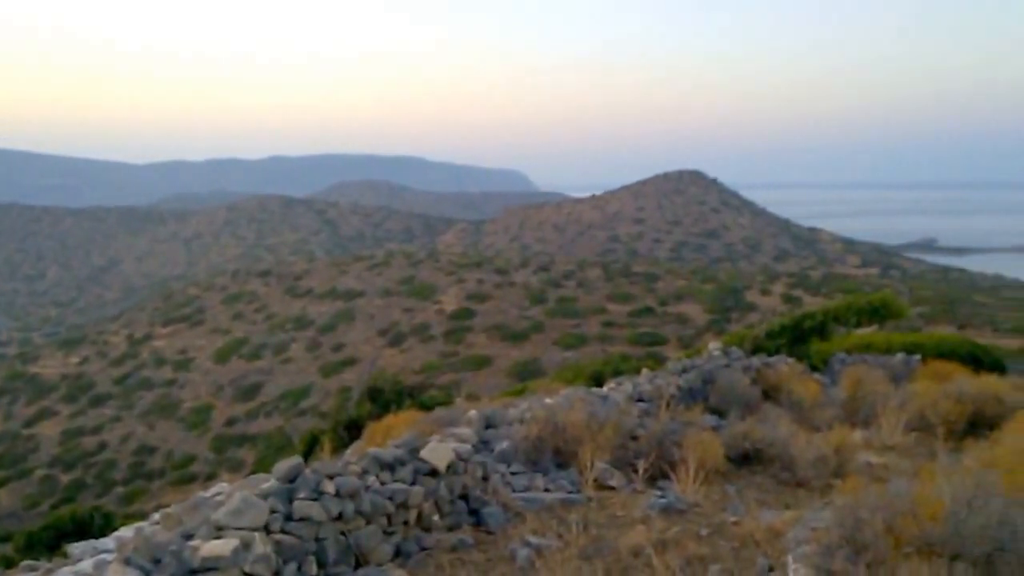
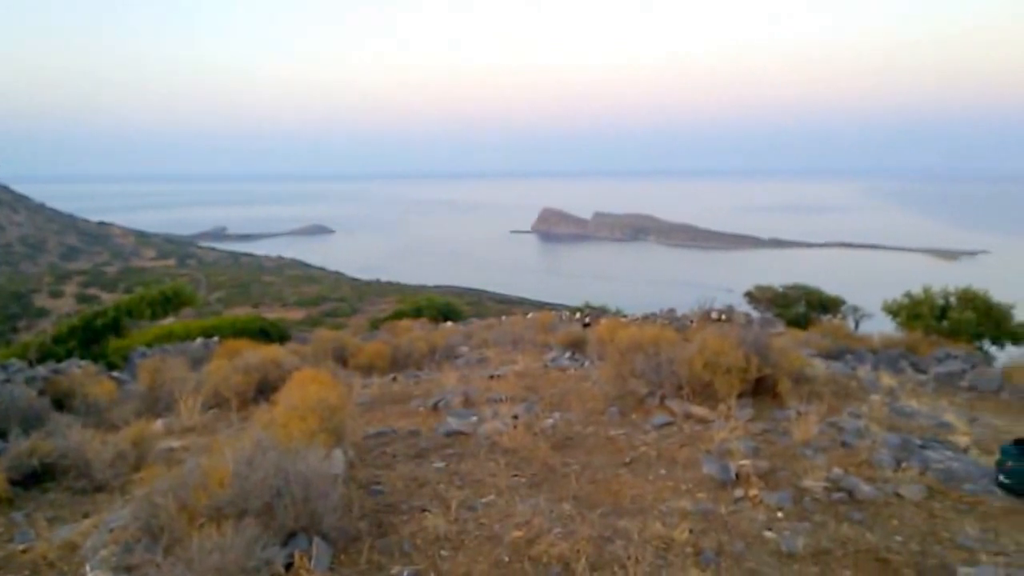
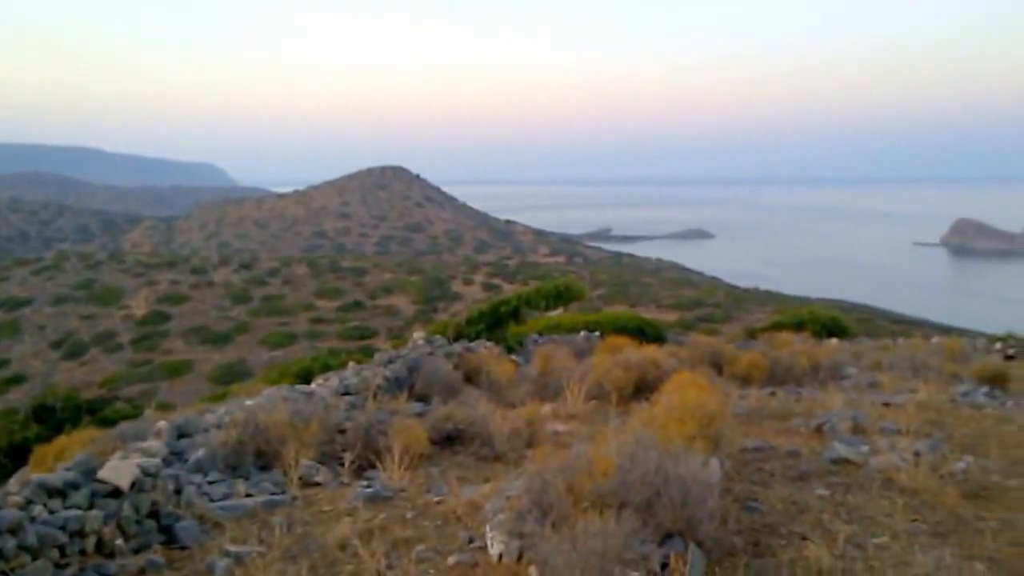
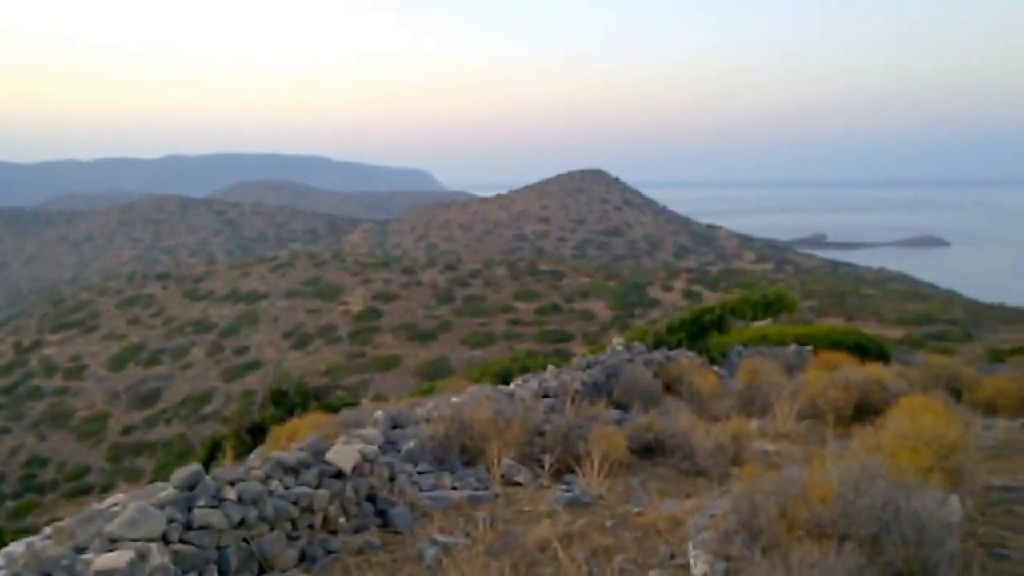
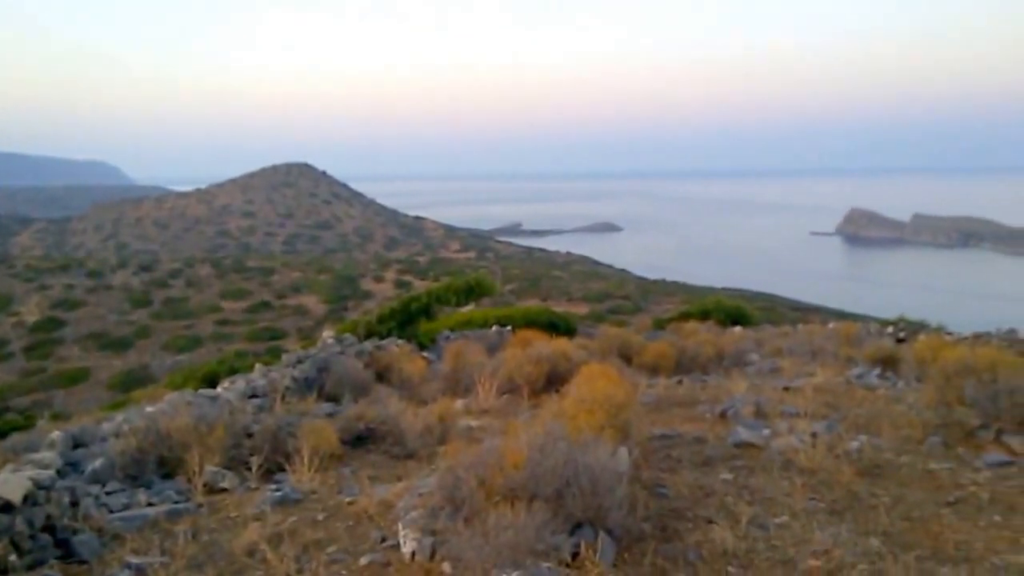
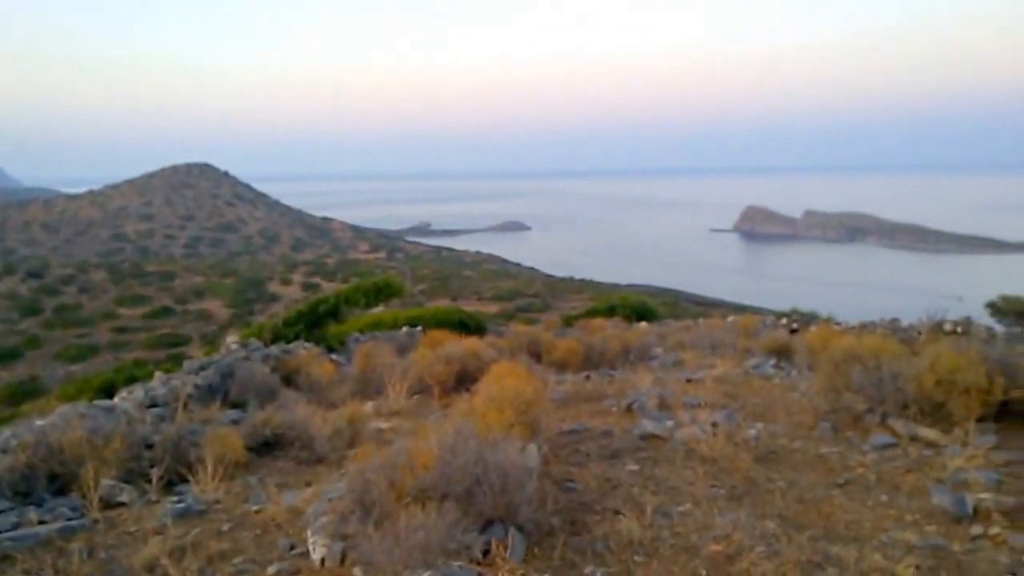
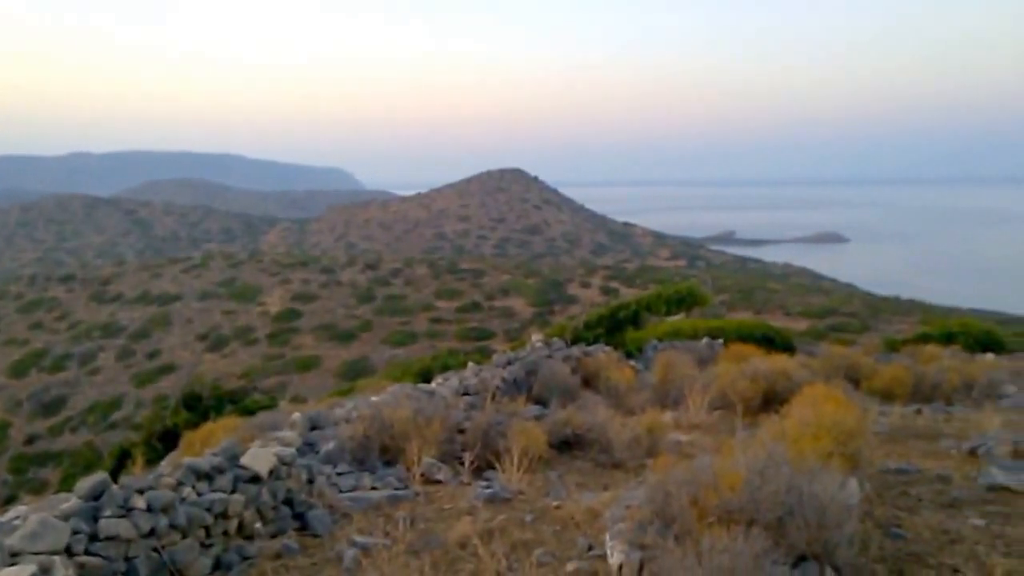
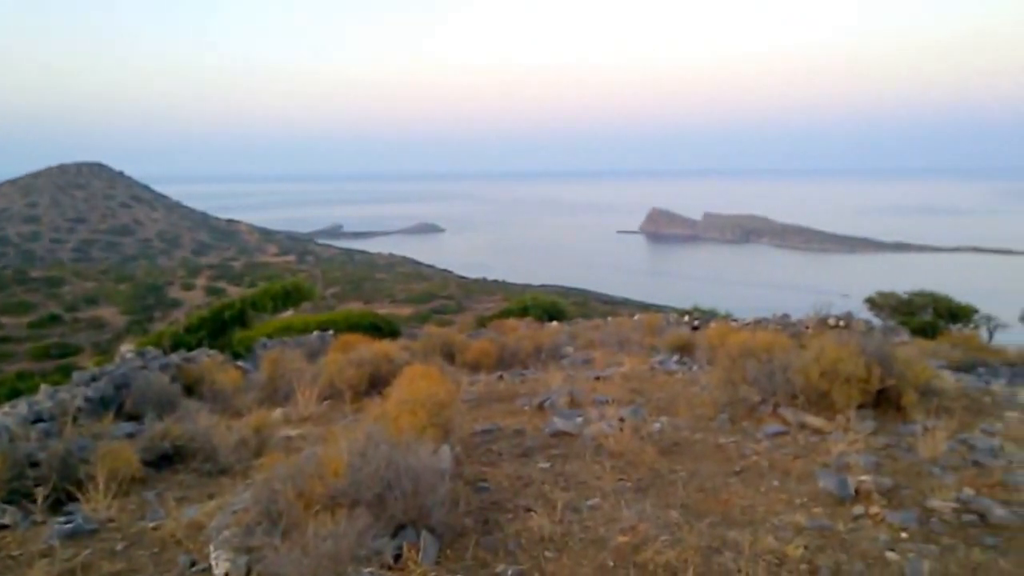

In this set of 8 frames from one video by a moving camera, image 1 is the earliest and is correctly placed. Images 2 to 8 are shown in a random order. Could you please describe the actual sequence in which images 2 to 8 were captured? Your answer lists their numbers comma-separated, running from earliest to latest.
4, 7, 3, 5, 6, 8, 2
